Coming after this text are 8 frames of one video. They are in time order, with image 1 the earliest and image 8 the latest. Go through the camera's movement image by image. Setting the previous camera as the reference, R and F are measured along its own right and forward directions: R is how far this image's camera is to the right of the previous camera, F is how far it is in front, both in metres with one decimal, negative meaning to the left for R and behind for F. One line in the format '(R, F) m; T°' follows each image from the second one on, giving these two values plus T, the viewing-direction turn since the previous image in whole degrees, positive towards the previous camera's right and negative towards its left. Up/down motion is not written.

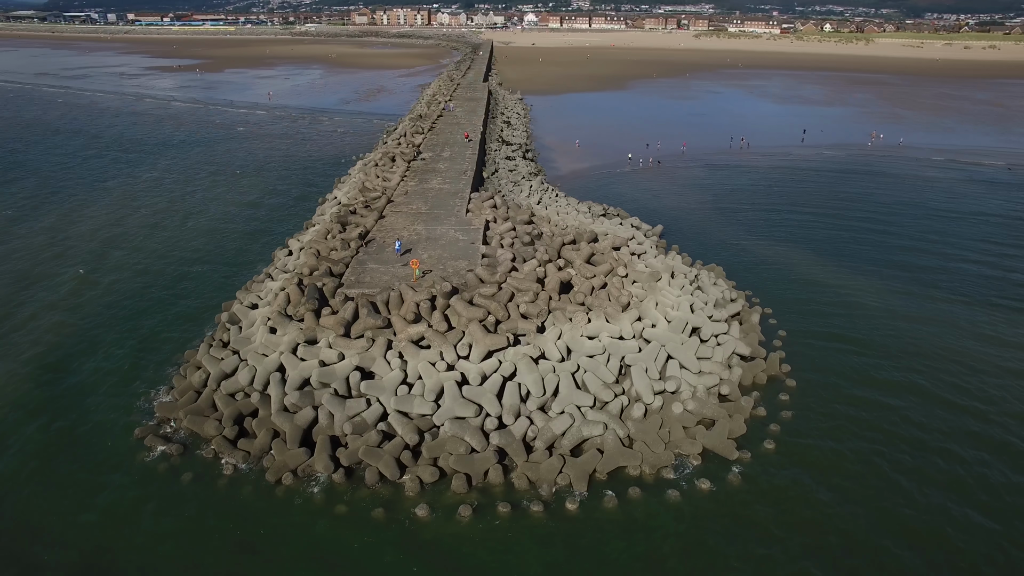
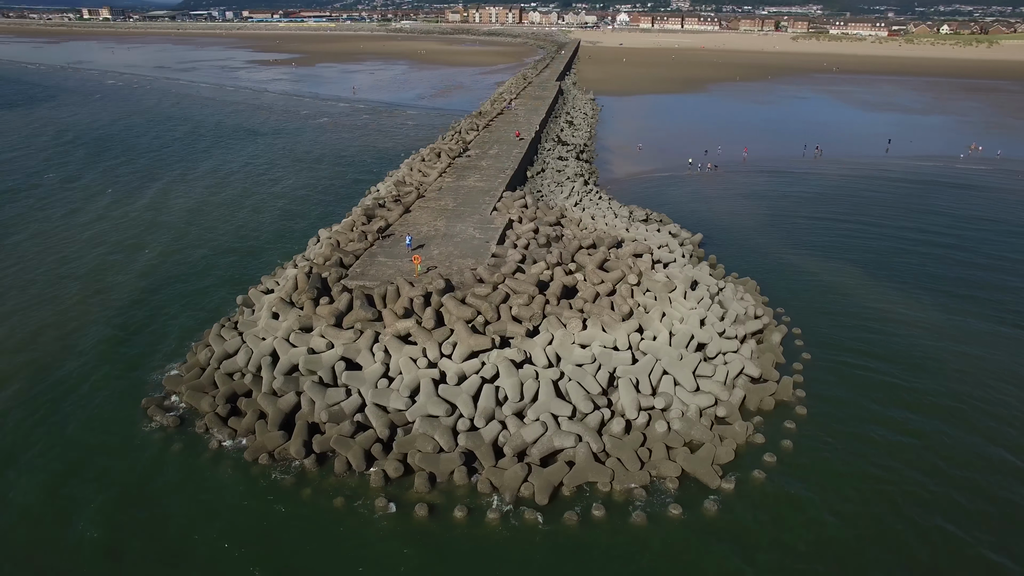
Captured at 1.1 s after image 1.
(+1.4, +0.3) m; -8°
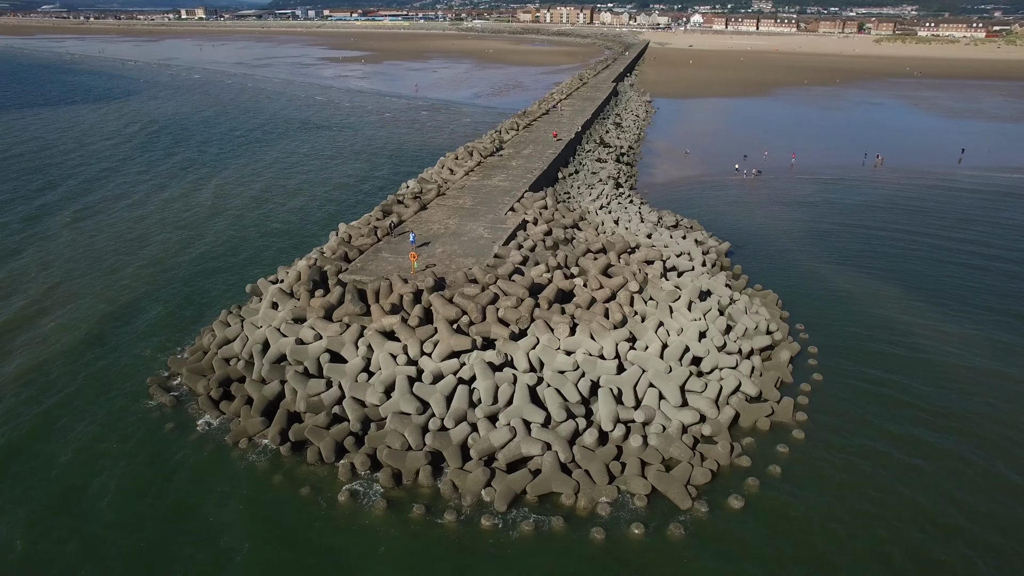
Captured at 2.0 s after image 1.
(+1.2, +0.2) m; -6°
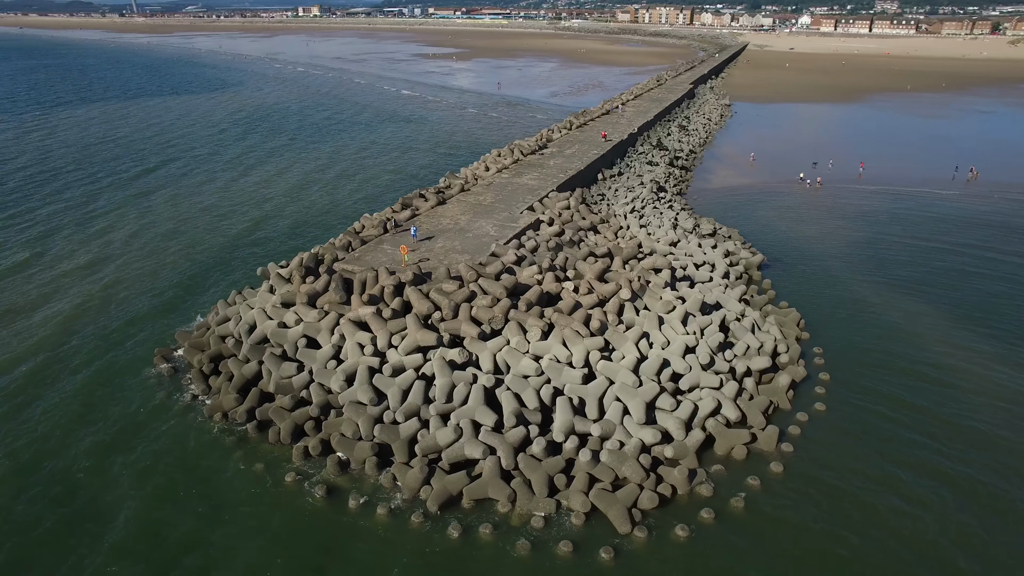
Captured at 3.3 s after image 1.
(+1.8, +0.3) m; -8°
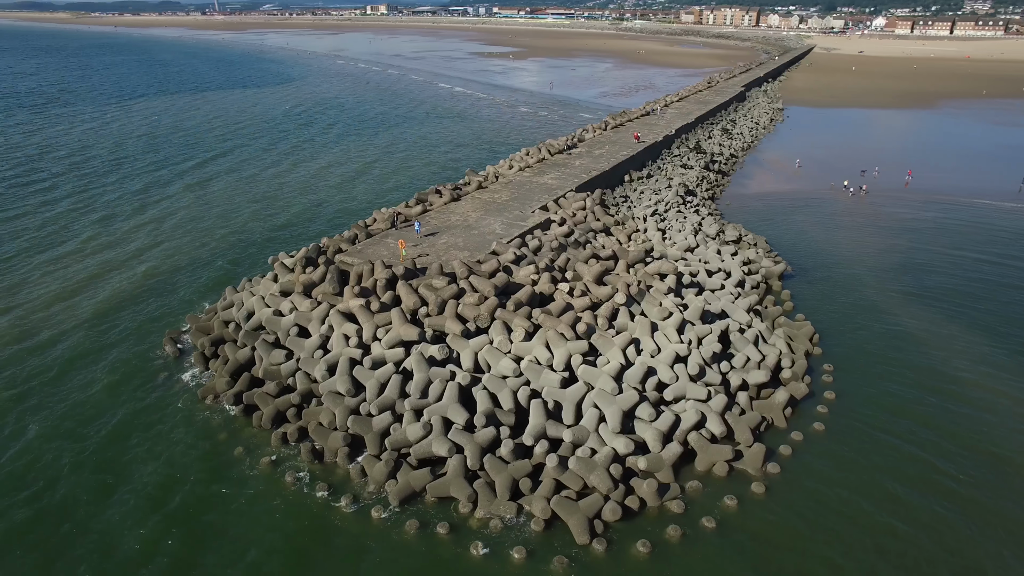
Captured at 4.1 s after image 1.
(+1.0, +0.2) m; -5°
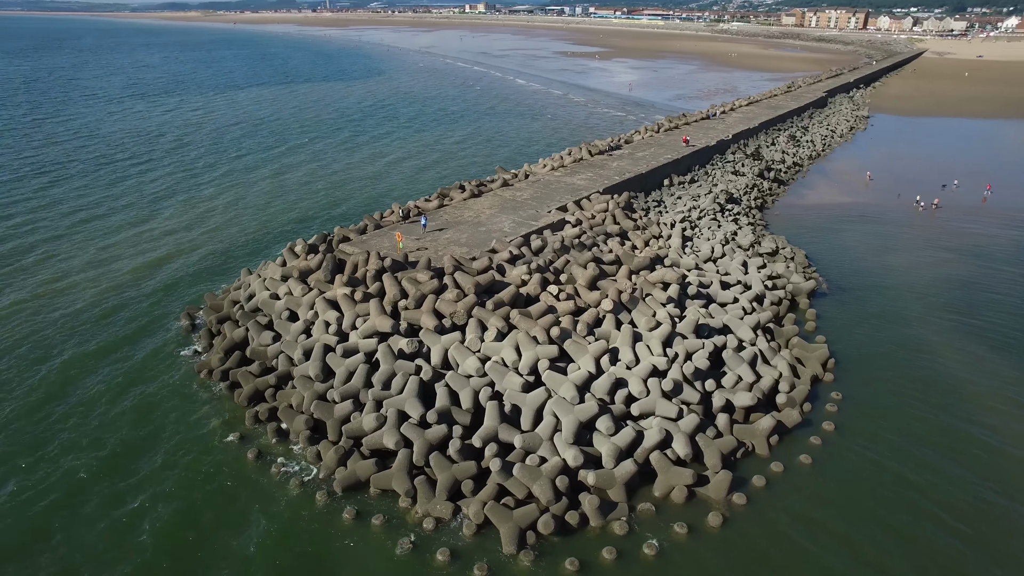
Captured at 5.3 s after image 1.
(+1.6, +0.3) m; -8°
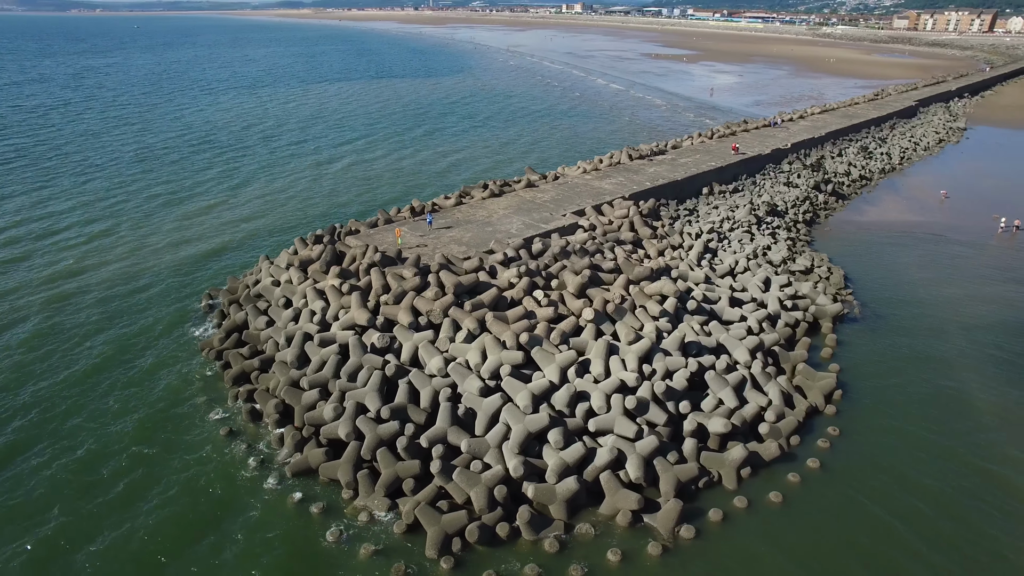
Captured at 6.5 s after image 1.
(+1.6, +0.3) m; -8°
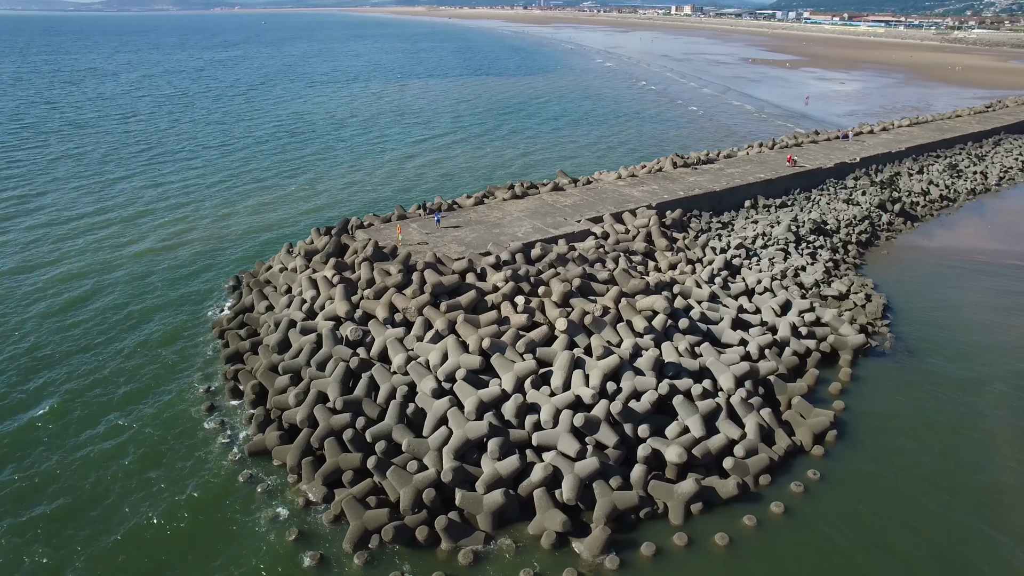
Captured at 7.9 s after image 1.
(+1.8, +0.3) m; -9°
